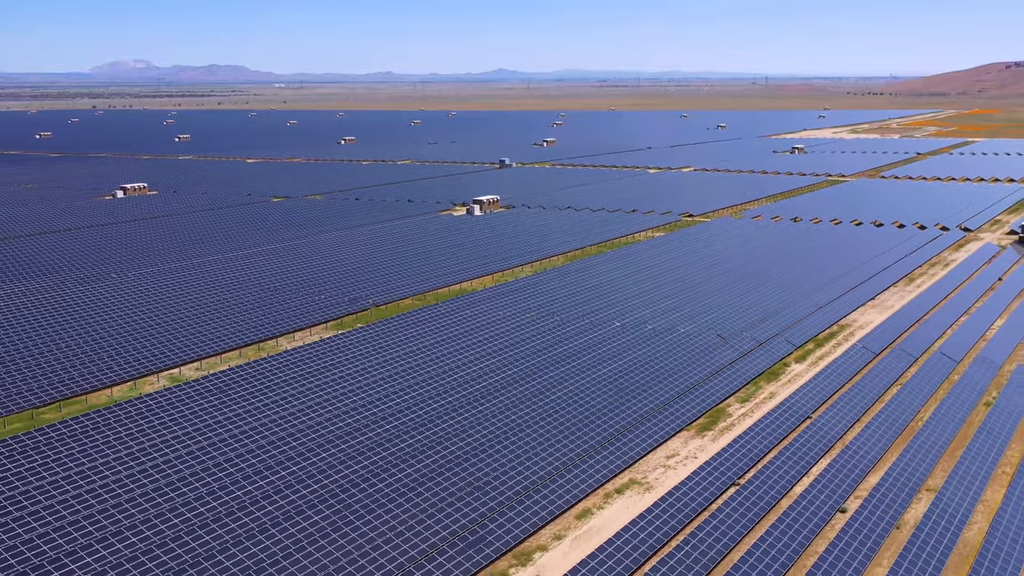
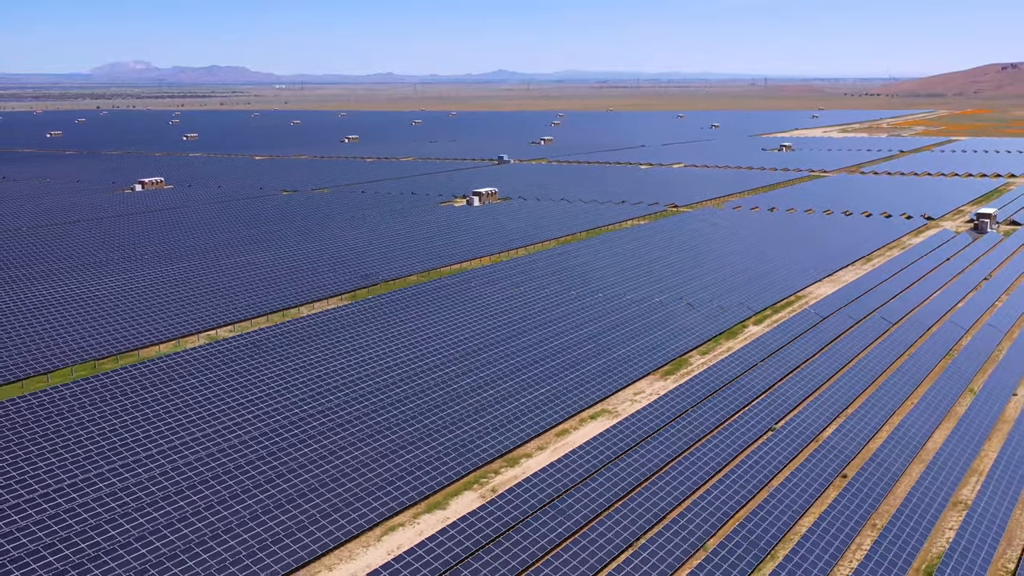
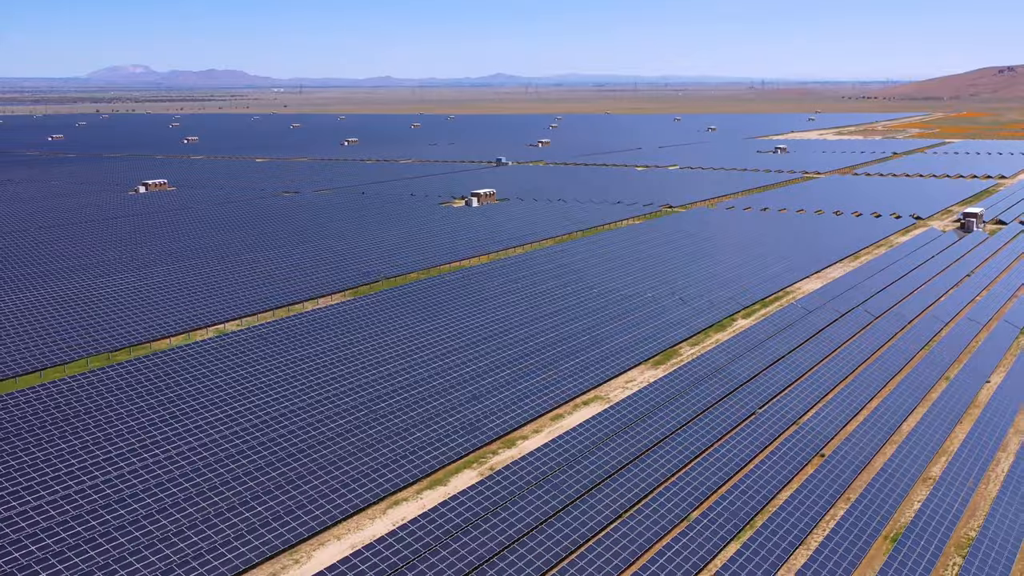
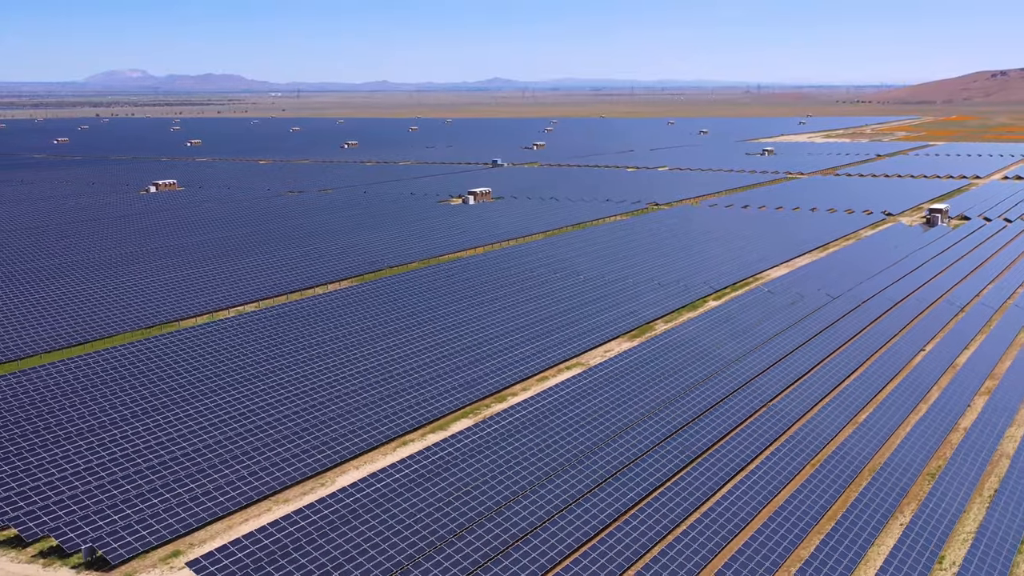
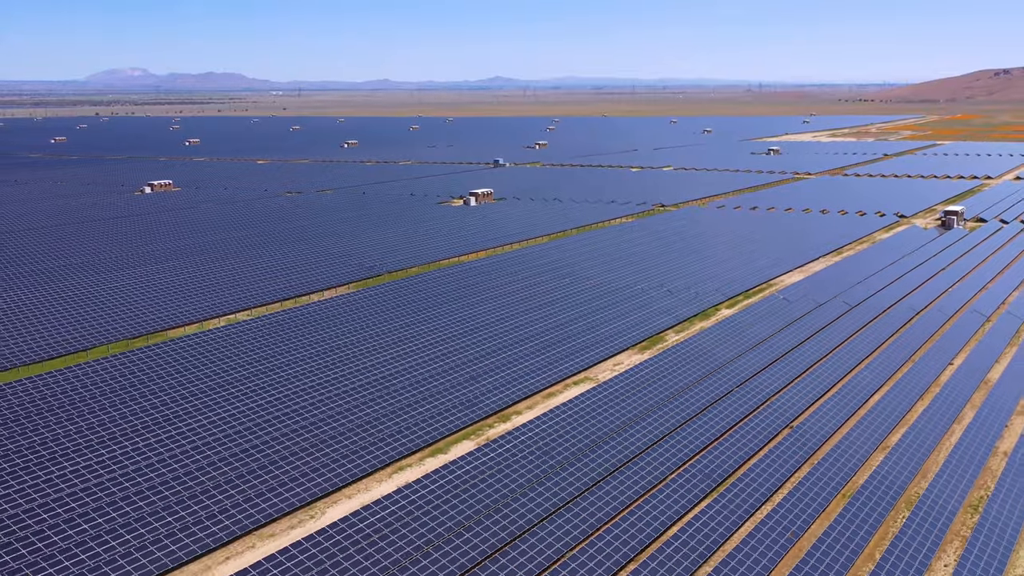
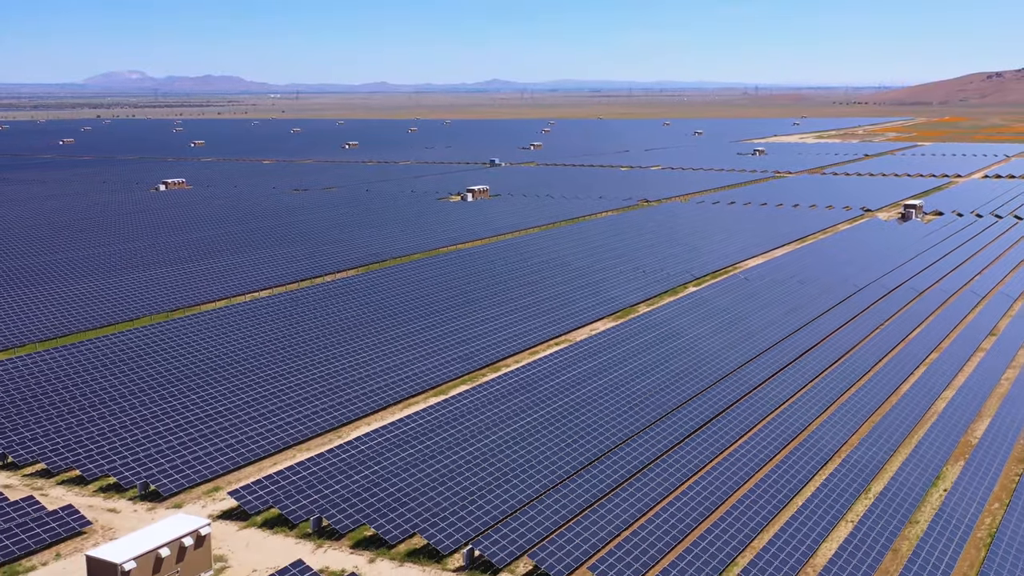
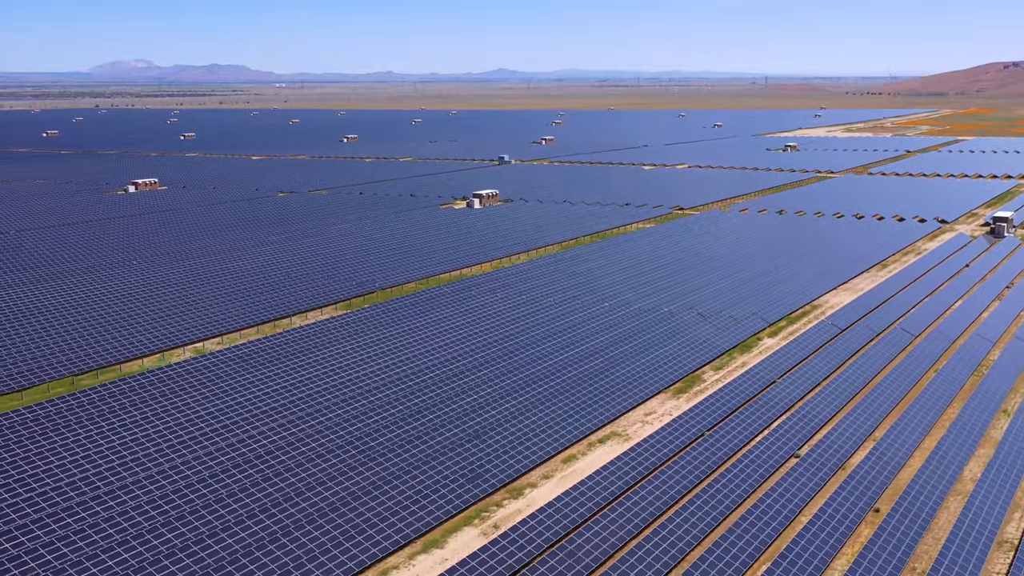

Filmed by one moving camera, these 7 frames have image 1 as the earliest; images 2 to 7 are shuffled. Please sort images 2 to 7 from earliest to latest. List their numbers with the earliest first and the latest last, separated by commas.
7, 2, 3, 5, 4, 6
